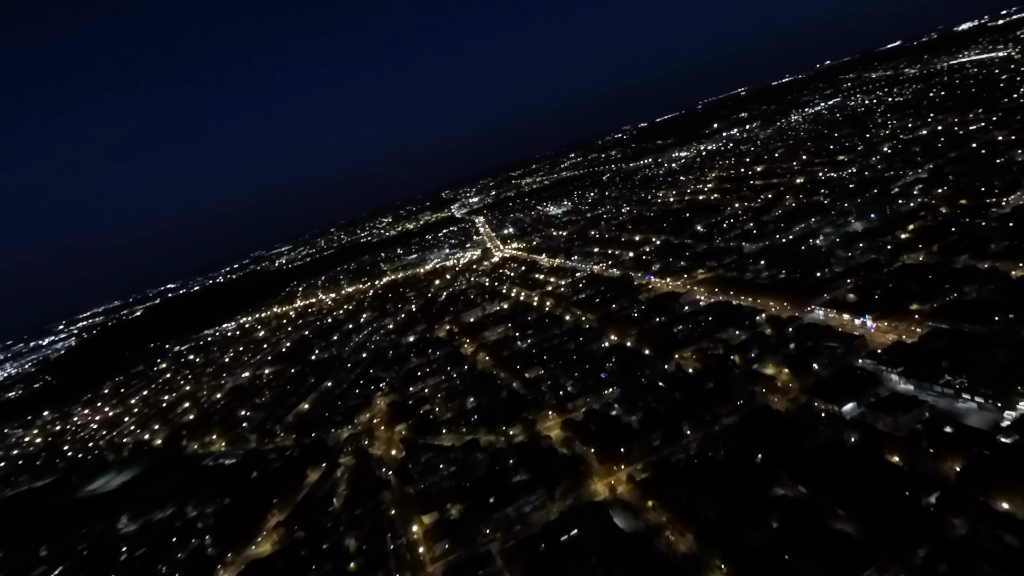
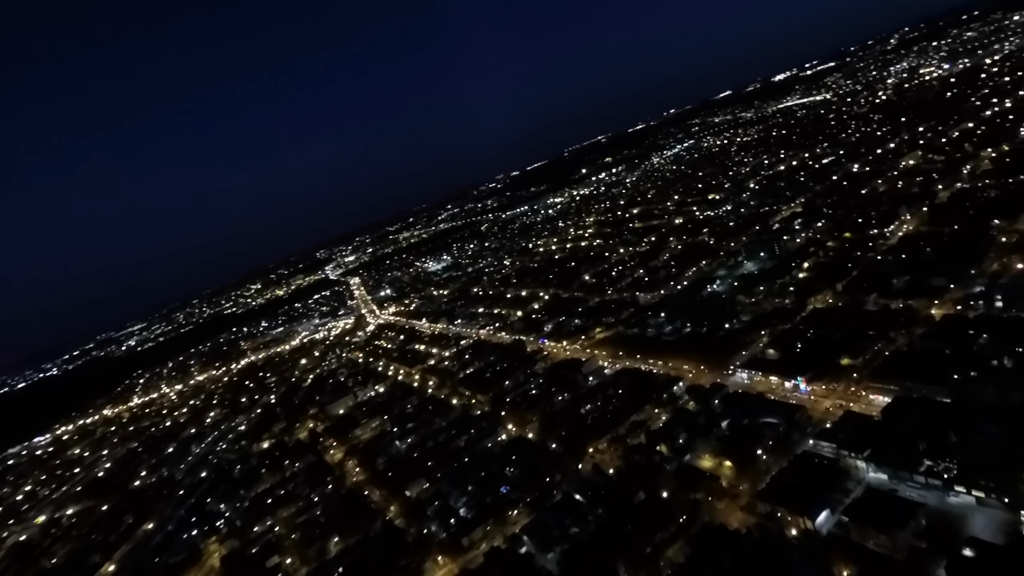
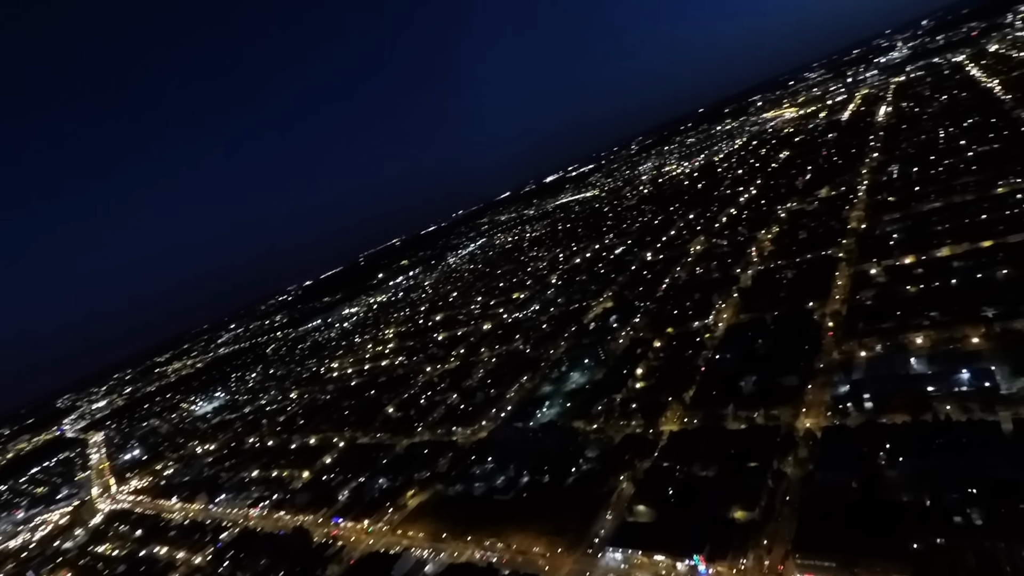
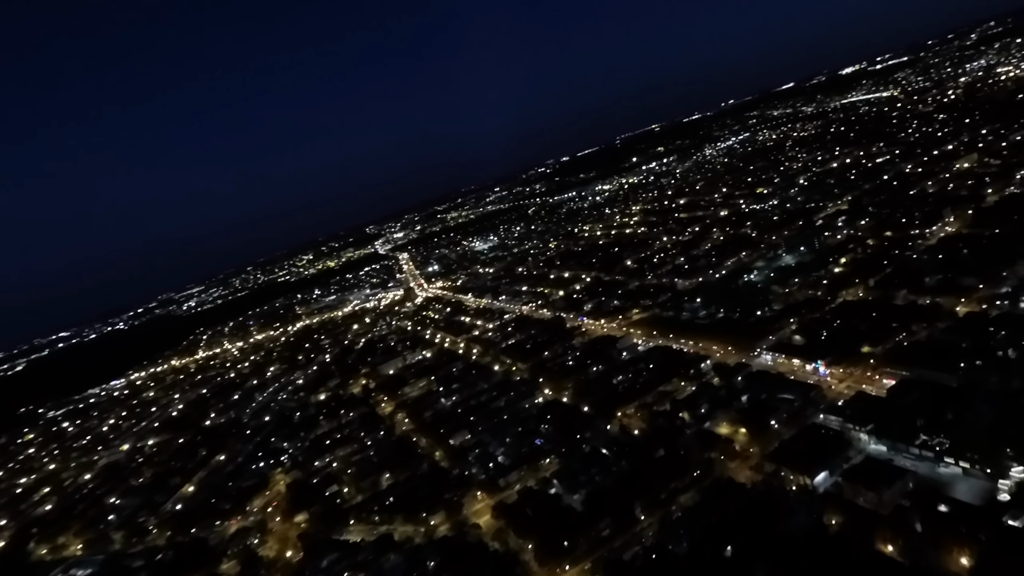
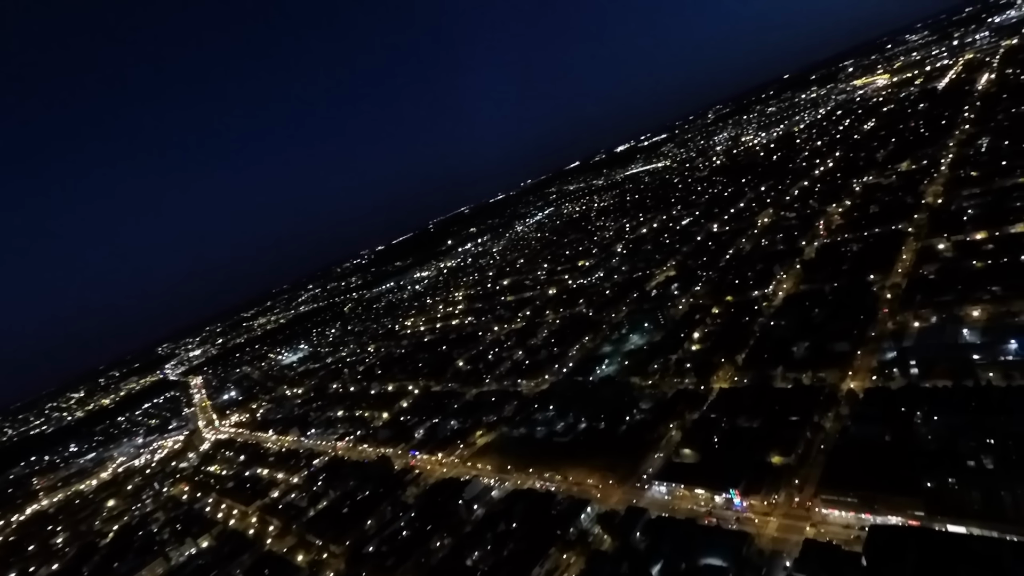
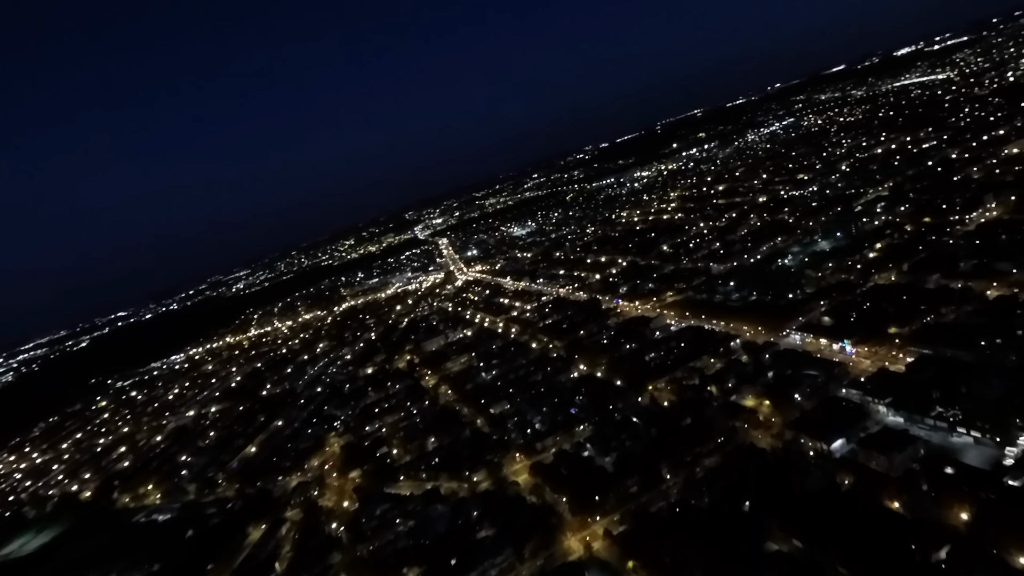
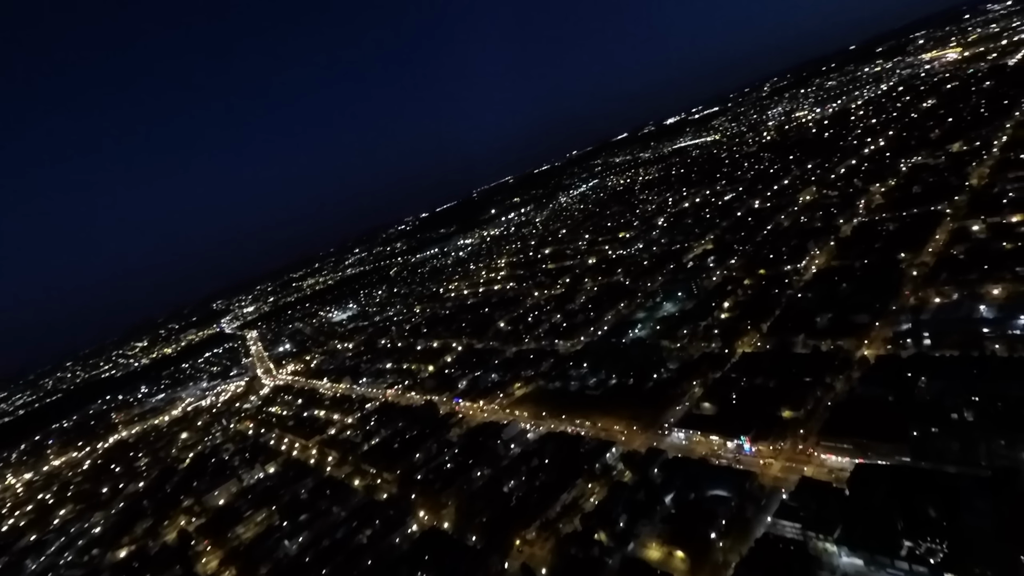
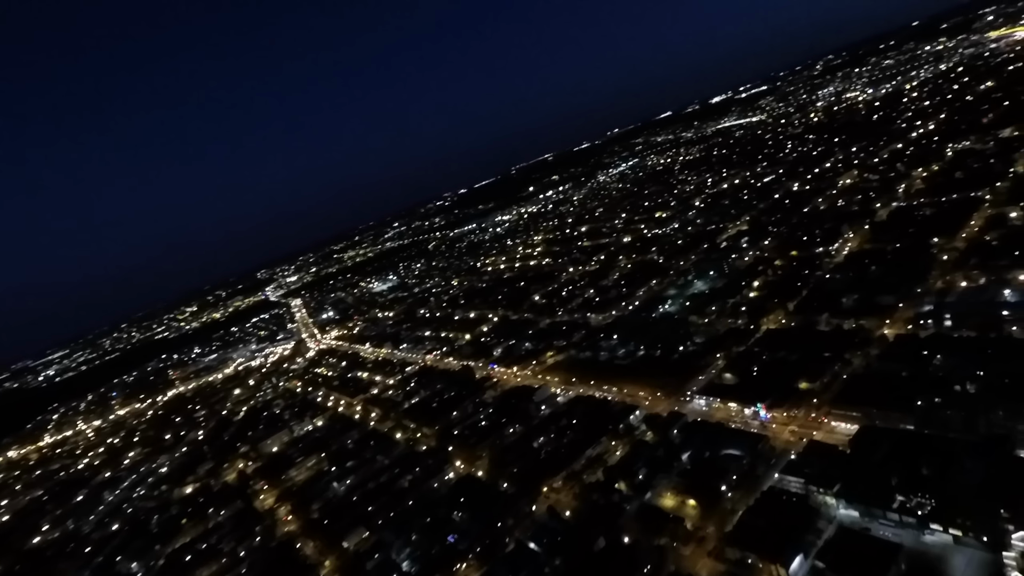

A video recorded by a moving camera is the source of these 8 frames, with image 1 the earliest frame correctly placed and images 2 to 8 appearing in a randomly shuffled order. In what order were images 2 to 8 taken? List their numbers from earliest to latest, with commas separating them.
6, 4, 2, 8, 7, 5, 3
